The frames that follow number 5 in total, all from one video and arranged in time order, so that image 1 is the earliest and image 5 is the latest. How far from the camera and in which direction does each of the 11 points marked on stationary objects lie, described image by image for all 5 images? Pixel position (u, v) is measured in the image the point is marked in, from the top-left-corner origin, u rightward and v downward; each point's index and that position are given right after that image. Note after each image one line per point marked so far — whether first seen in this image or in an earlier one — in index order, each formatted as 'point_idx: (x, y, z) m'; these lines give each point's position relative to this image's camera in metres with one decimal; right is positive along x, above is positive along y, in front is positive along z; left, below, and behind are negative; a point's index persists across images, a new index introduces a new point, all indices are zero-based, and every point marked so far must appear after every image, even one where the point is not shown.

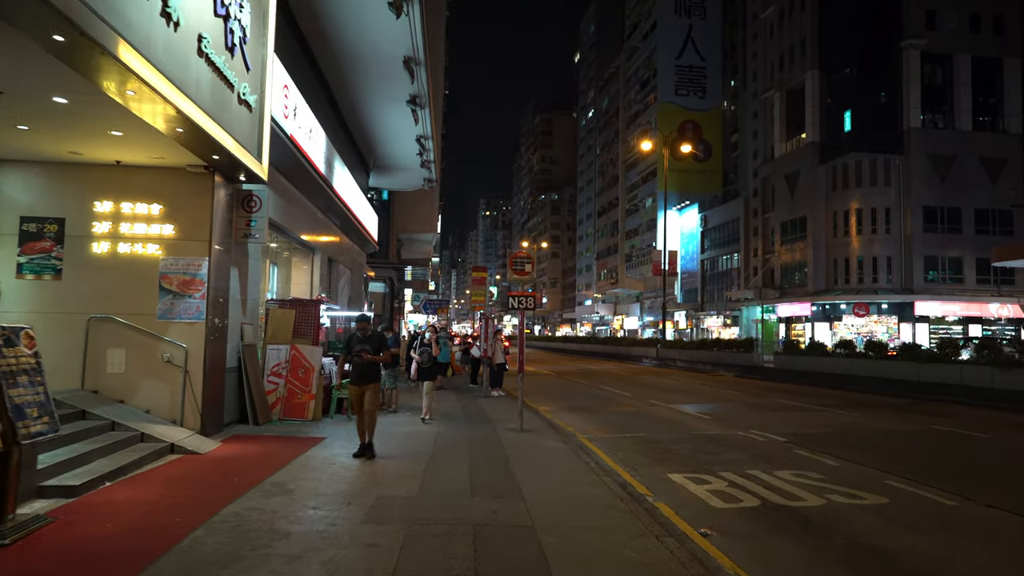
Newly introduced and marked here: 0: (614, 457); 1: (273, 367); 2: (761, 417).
0: (+1.5, -2.4, +9.9) m
1: (-4.1, -1.3, +11.7) m
2: (+5.5, -2.9, +15.2) m
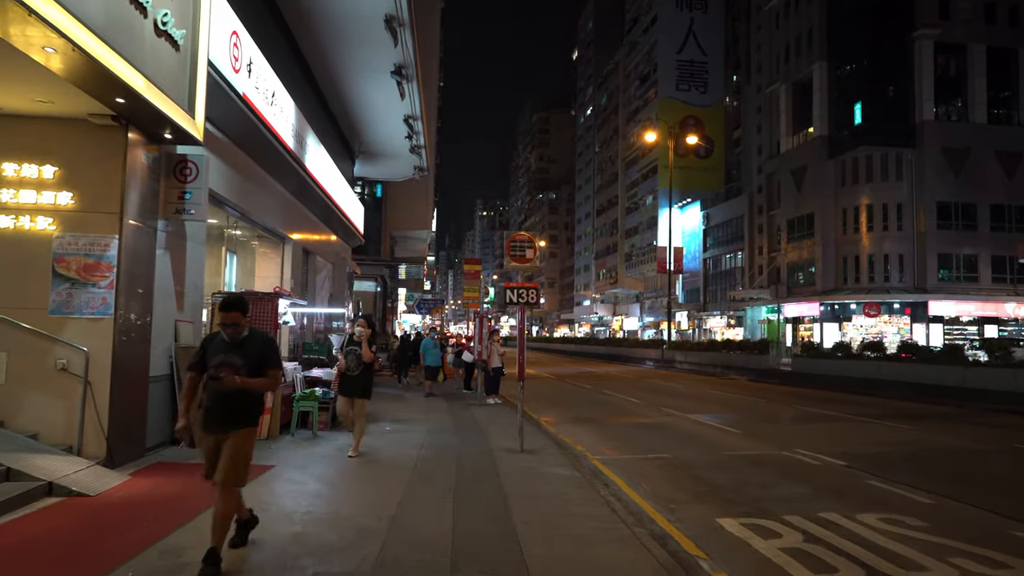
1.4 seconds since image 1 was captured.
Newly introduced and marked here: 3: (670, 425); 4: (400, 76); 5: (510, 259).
0: (+1.4, -2.3, +7.9) m
1: (-4.1, -1.2, +9.6) m
2: (+5.4, -2.7, +13.1) m
3: (+3.2, -2.8, +14.1) m
4: (-2.7, +5.2, +16.7) m
5: (0.0, +0.4, +10.3) m
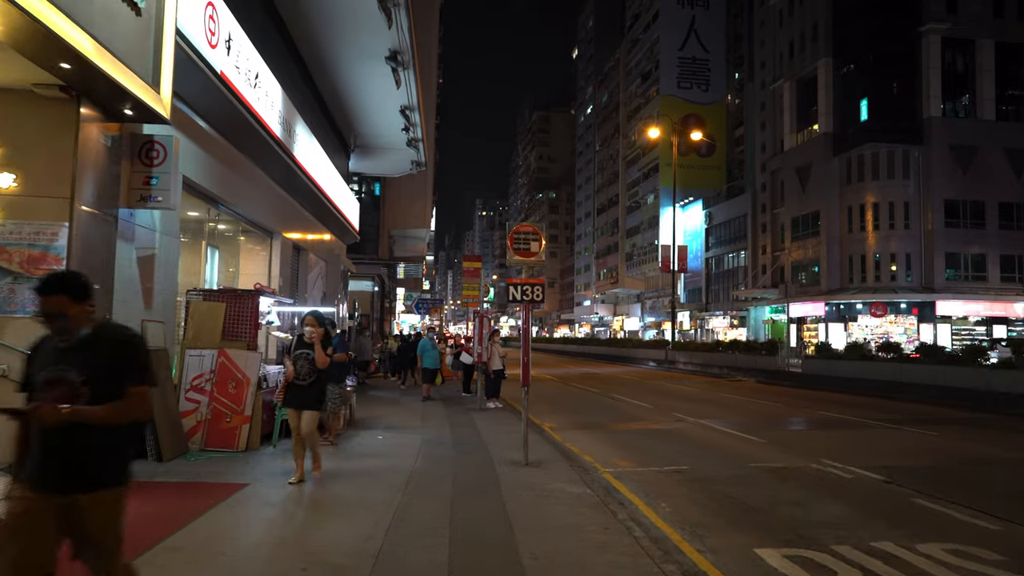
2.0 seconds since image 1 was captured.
0: (+1.5, -2.2, +7.0) m
1: (-4.0, -1.2, +8.7) m
2: (+5.5, -2.7, +12.2) m
3: (+3.3, -2.8, +13.2) m
4: (-2.7, +5.2, +15.9) m
5: (0.0, +0.5, +9.4) m
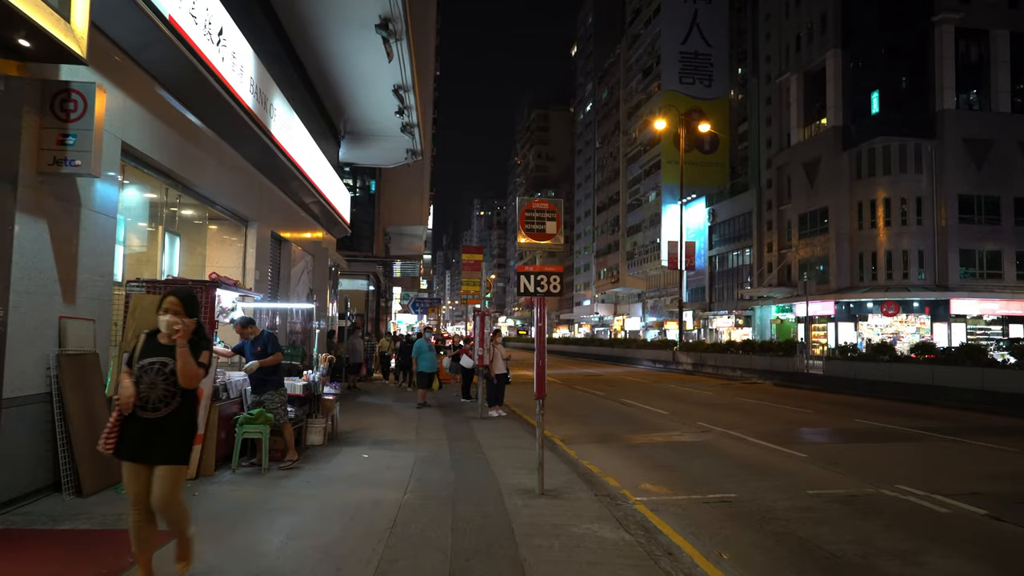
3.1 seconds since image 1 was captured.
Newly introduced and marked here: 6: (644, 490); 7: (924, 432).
0: (+1.6, -2.1, +5.4) m
1: (-3.9, -1.1, +7.1) m
2: (+5.6, -2.6, +10.6) m
3: (+3.4, -2.6, +11.6) m
4: (-2.6, +5.3, +14.2) m
5: (+0.1, +0.6, +7.8) m
6: (+1.5, -2.4, +8.1) m
7: (+8.0, -2.8, +13.4) m
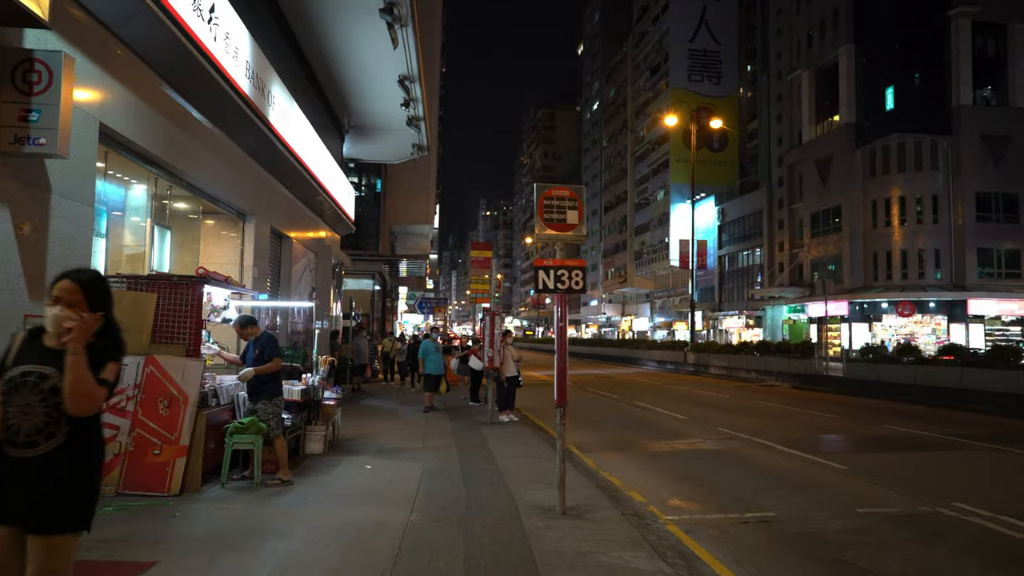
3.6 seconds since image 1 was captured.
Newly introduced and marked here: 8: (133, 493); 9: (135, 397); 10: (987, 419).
0: (+1.8, -2.1, +4.6) m
1: (-3.7, -1.0, +6.4) m
2: (+5.8, -2.5, +9.9) m
3: (+3.6, -2.6, +10.8) m
4: (-2.4, +5.3, +13.5) m
5: (+0.3, +0.6, +7.1) m
6: (+1.7, -2.3, +7.3) m
7: (+8.2, -2.7, +12.6) m
8: (-3.5, -1.9, +6.3) m
9: (-3.6, -1.0, +6.4) m
10: (+10.3, -2.8, +15.1) m
